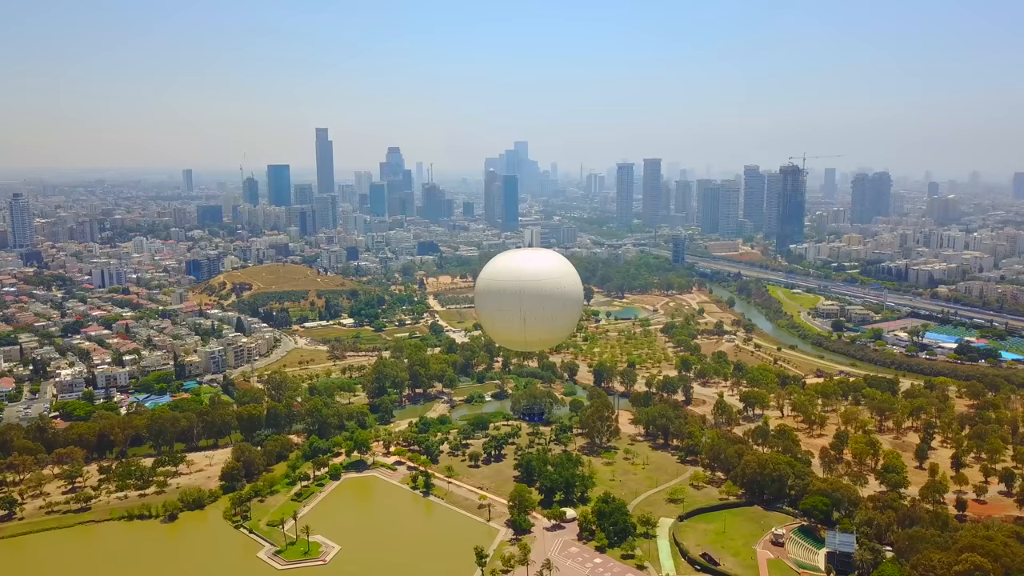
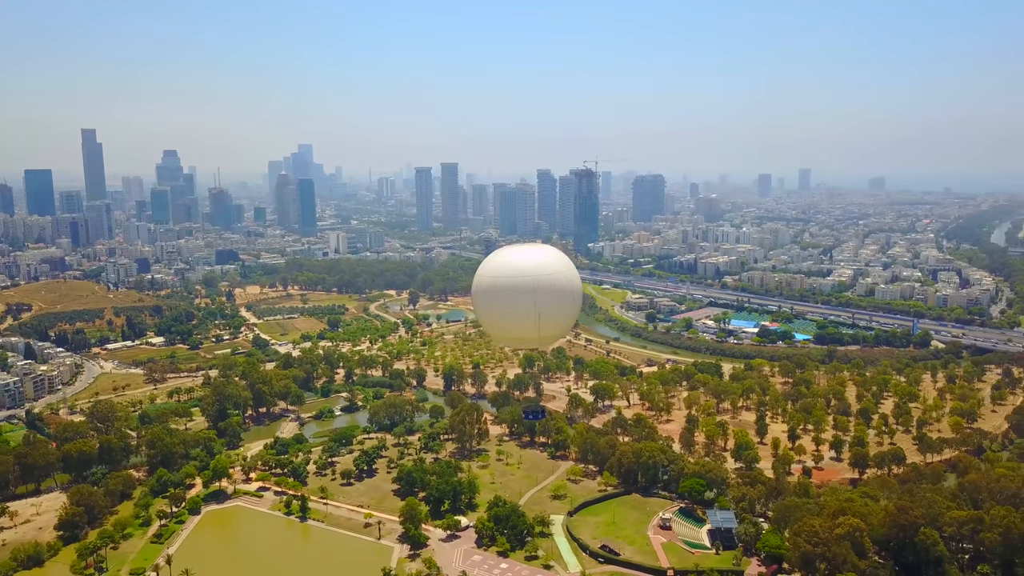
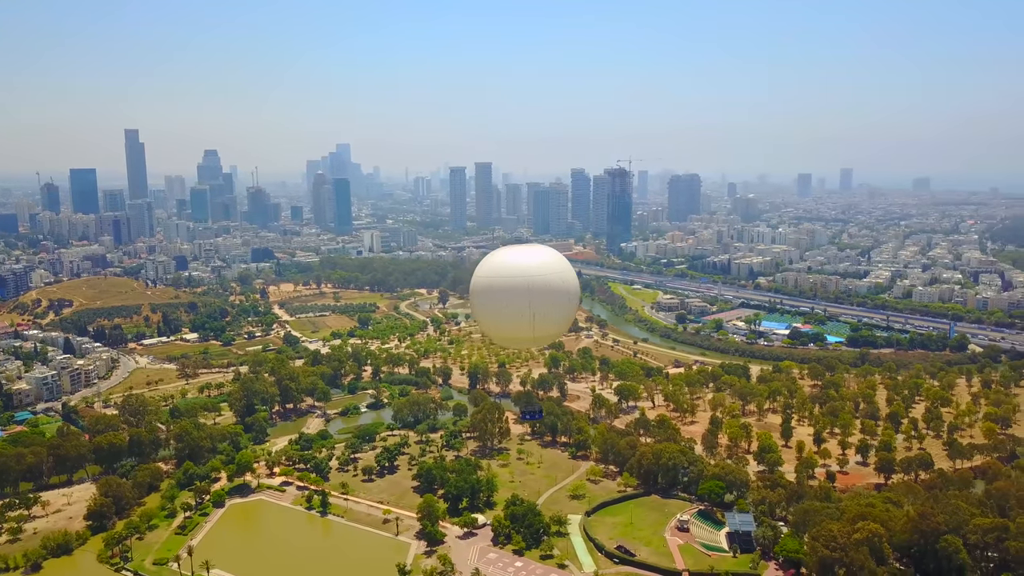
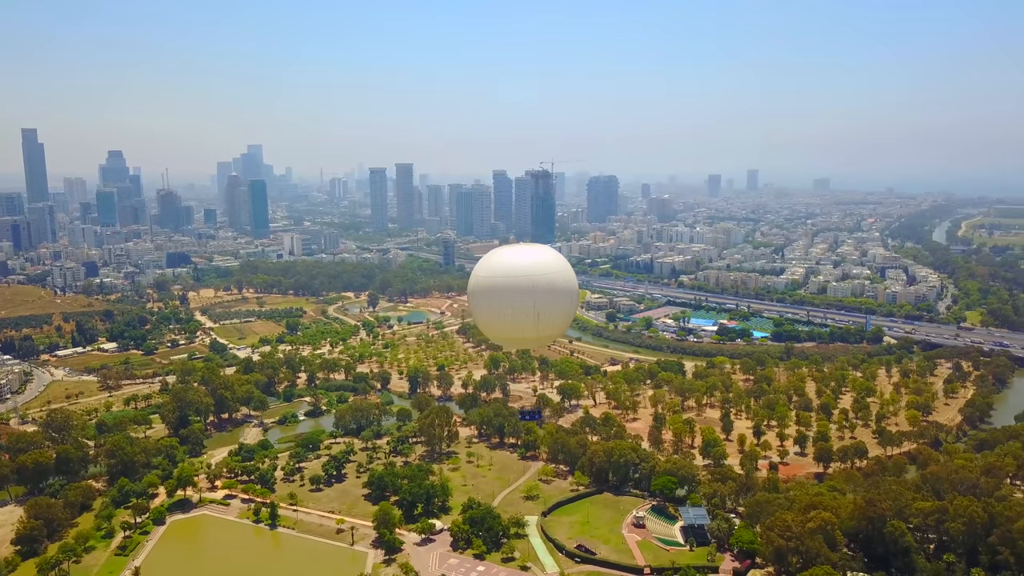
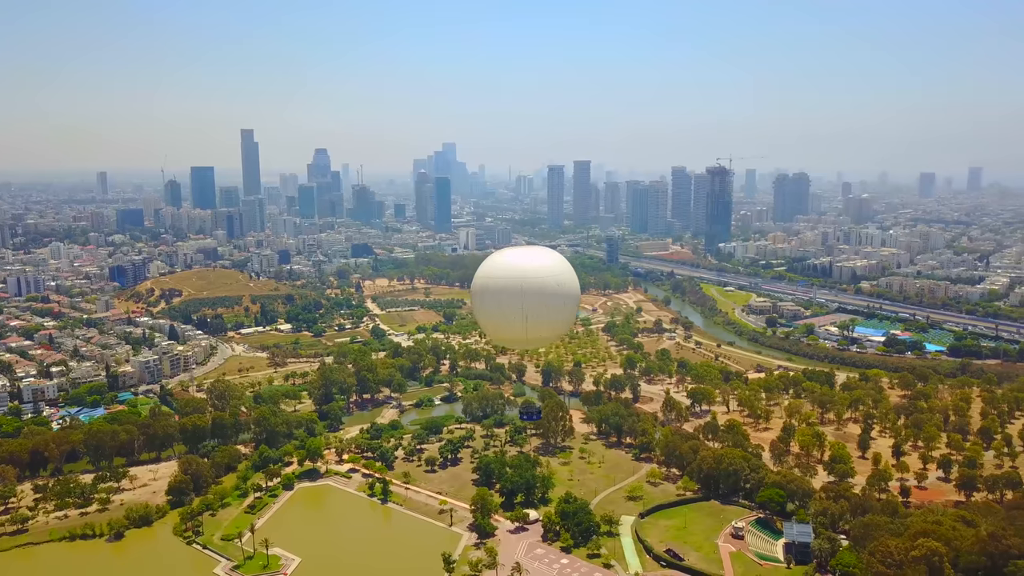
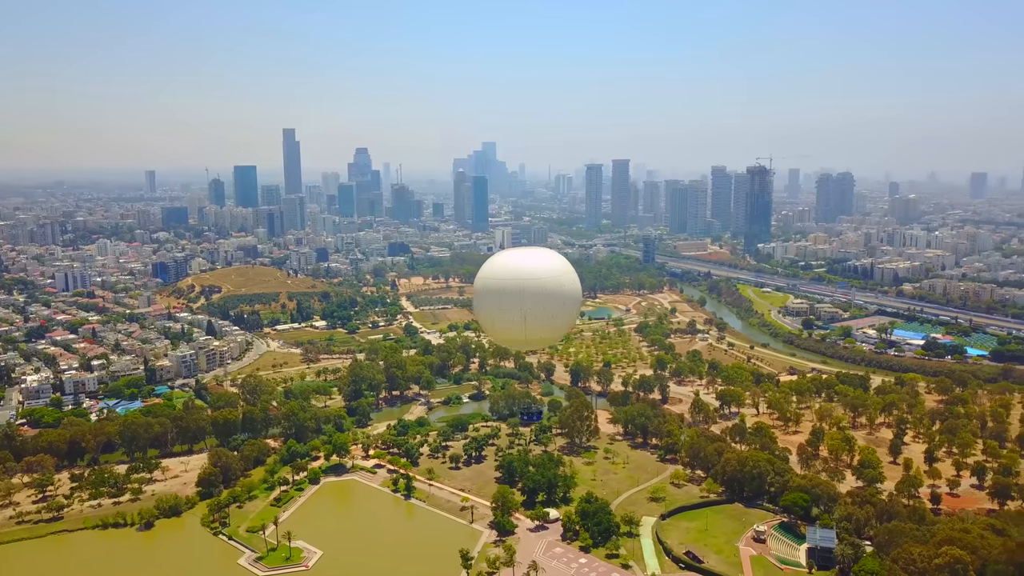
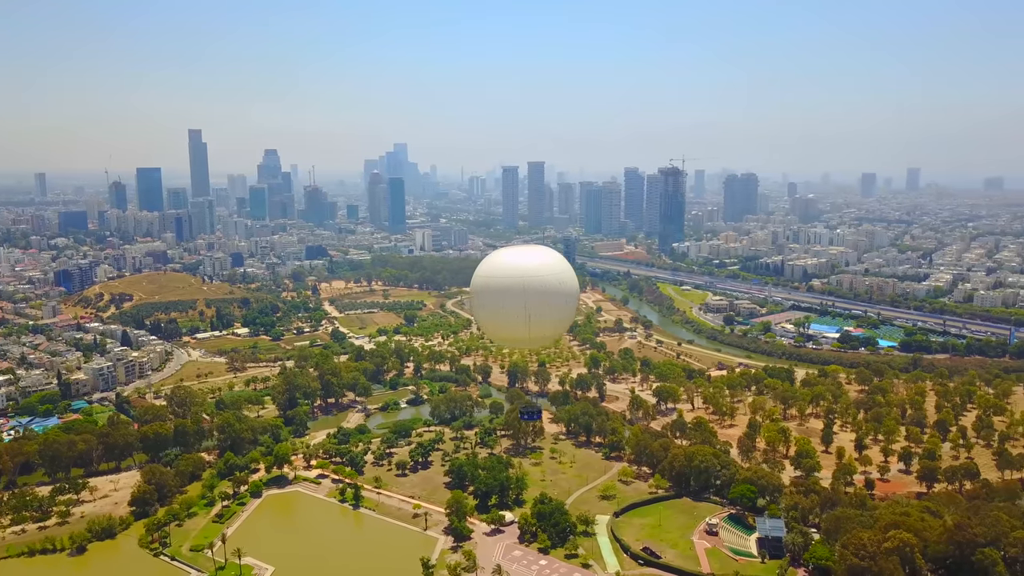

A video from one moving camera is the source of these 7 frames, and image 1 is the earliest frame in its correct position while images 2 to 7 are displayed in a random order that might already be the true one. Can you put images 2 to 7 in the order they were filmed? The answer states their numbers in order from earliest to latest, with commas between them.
6, 5, 7, 3, 2, 4
